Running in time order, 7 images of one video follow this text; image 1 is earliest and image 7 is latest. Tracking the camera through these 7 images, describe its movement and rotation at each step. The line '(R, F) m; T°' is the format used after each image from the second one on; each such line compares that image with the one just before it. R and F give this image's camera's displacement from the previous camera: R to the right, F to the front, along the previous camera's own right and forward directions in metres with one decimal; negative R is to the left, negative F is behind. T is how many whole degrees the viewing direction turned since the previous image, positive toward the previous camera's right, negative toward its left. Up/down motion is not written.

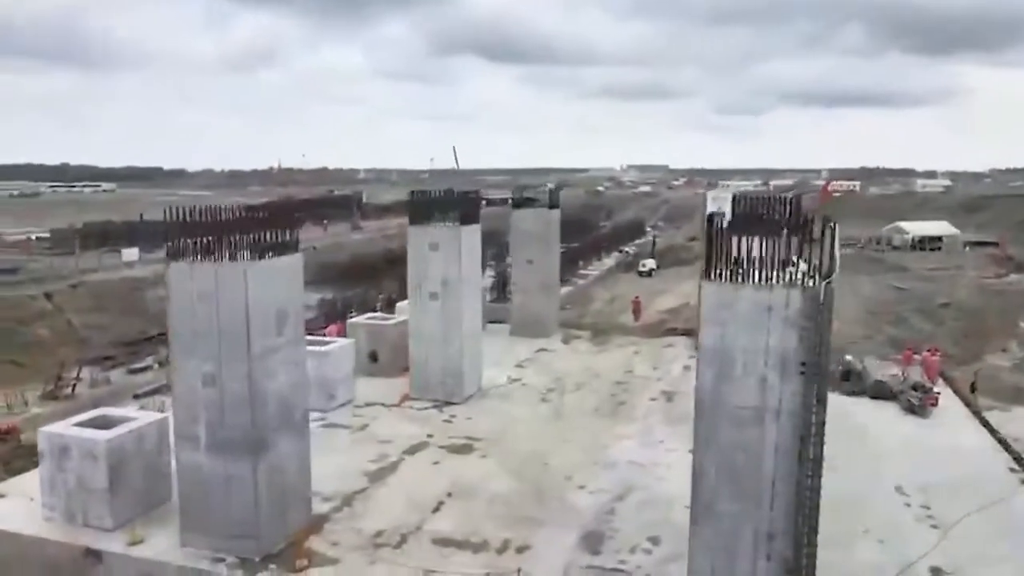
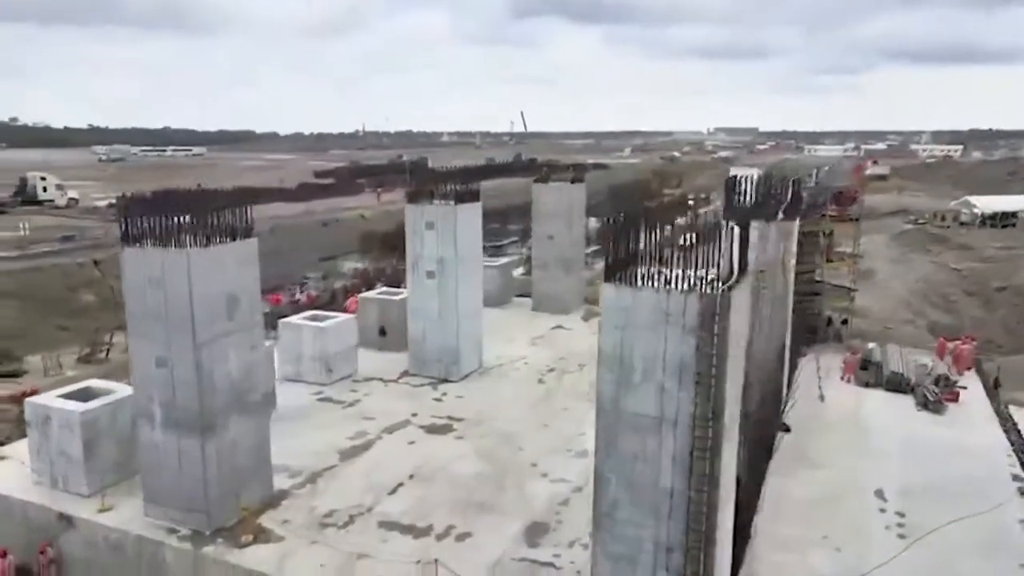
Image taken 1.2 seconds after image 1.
(+1.2, +0.2) m; -6°
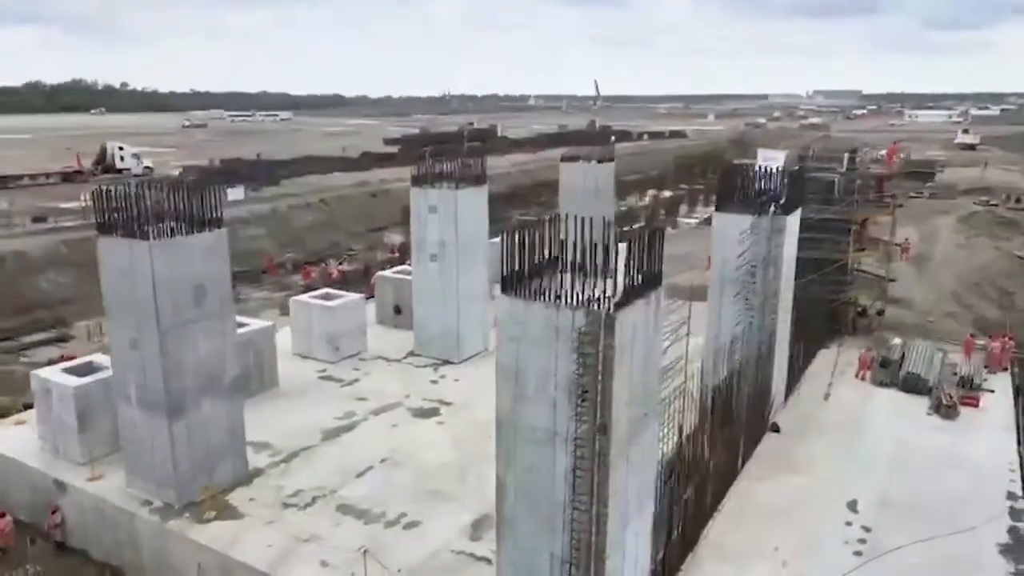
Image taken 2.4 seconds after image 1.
(+1.2, +0.1) m; -6°
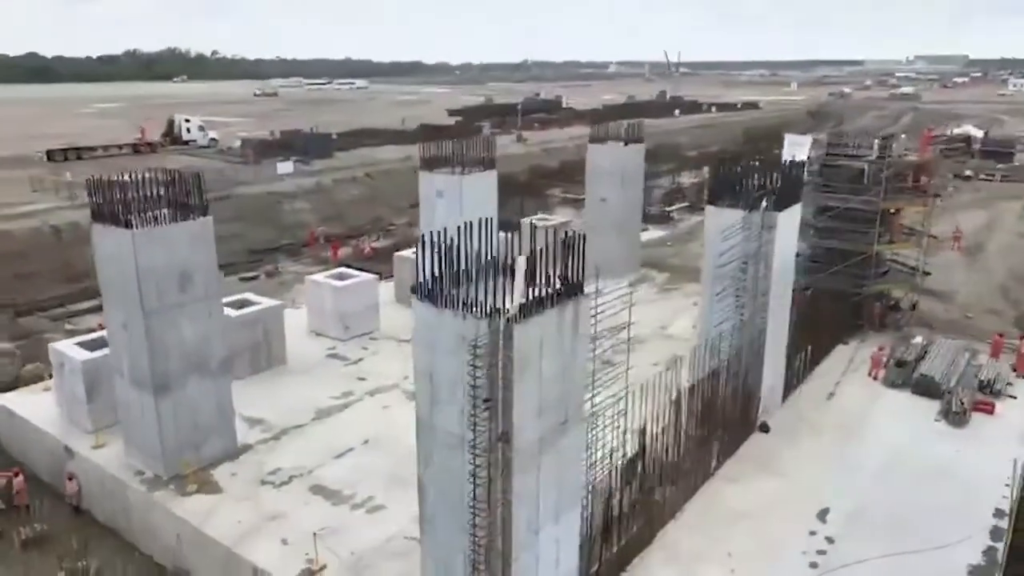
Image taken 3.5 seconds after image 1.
(+1.0, 0.0) m; -6°
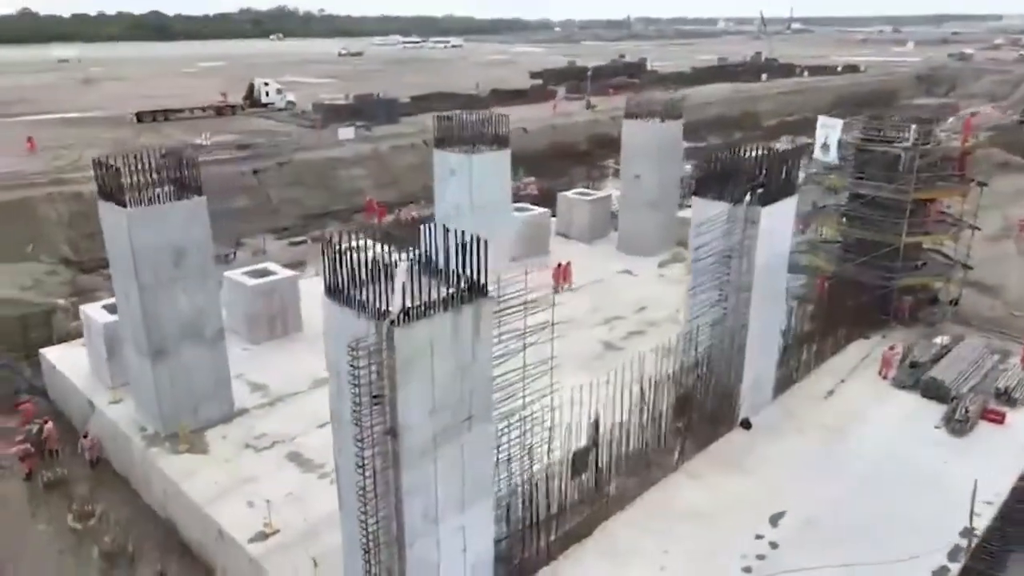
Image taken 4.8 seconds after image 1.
(+1.3, 0.0) m; -7°
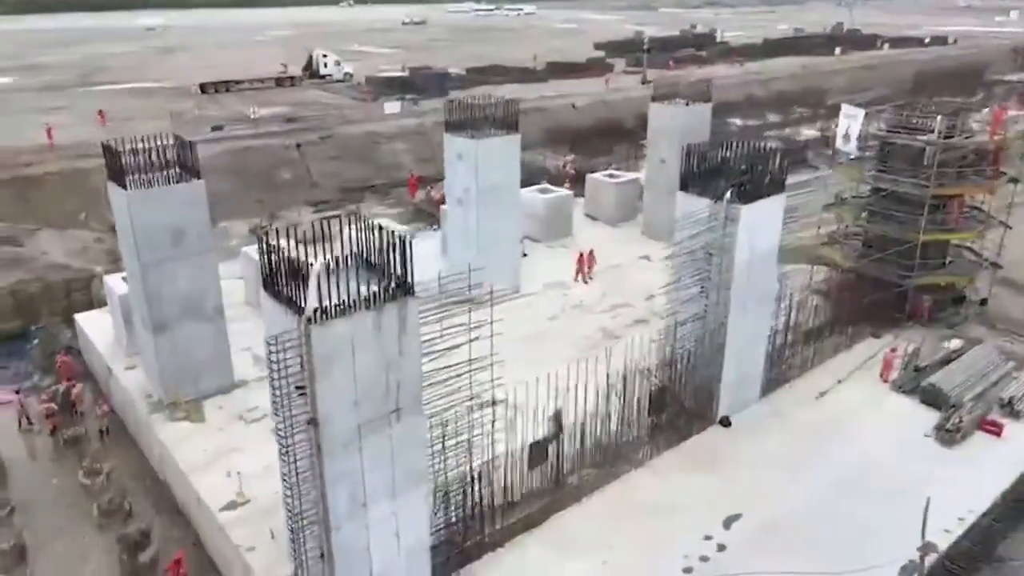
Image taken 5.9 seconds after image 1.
(+1.0, -0.1) m; -5°
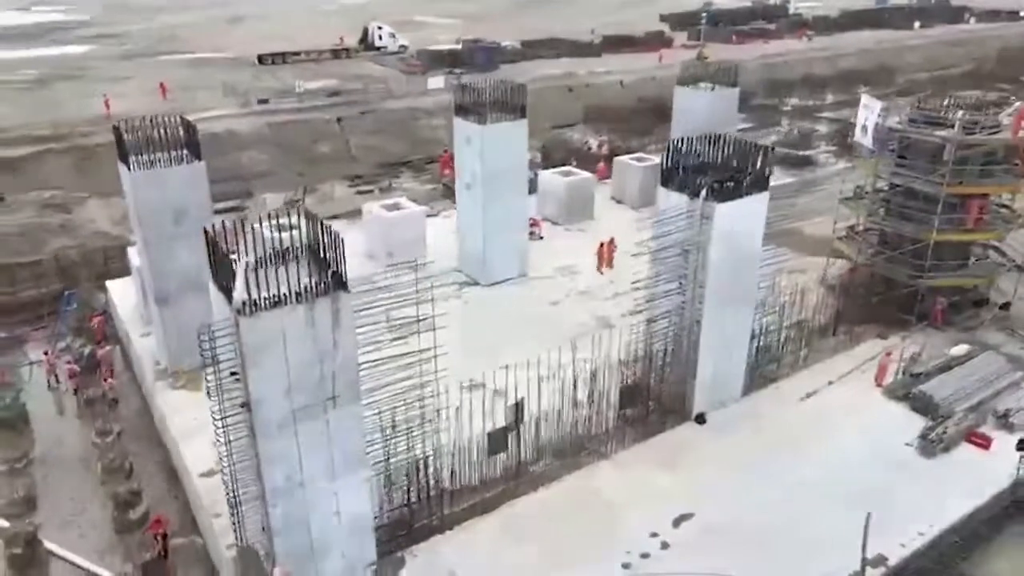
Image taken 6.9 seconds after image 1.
(+1.0, -0.1) m; -5°
